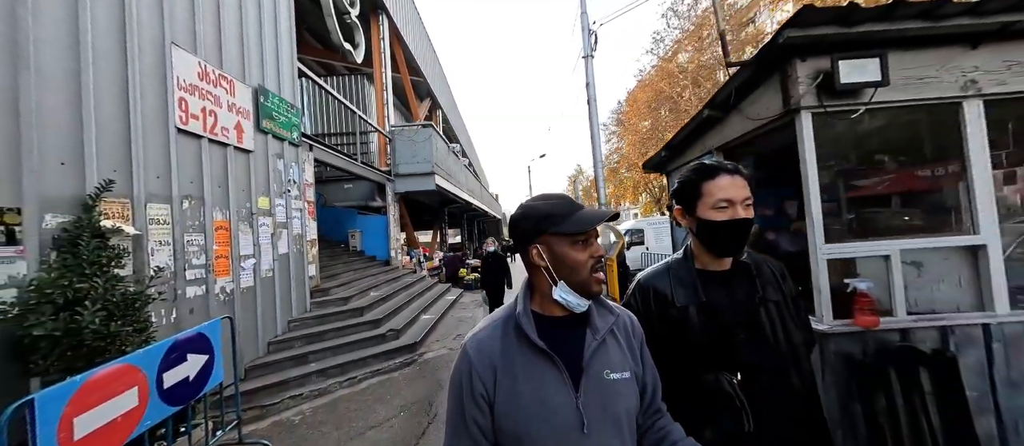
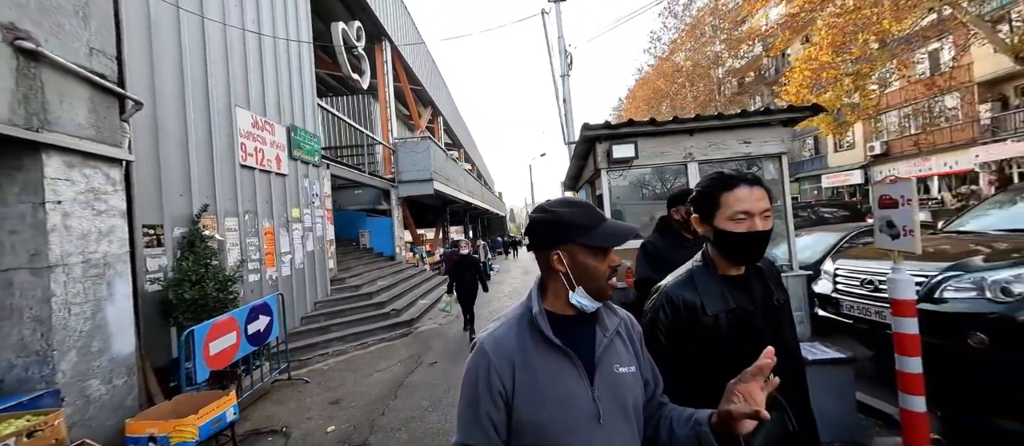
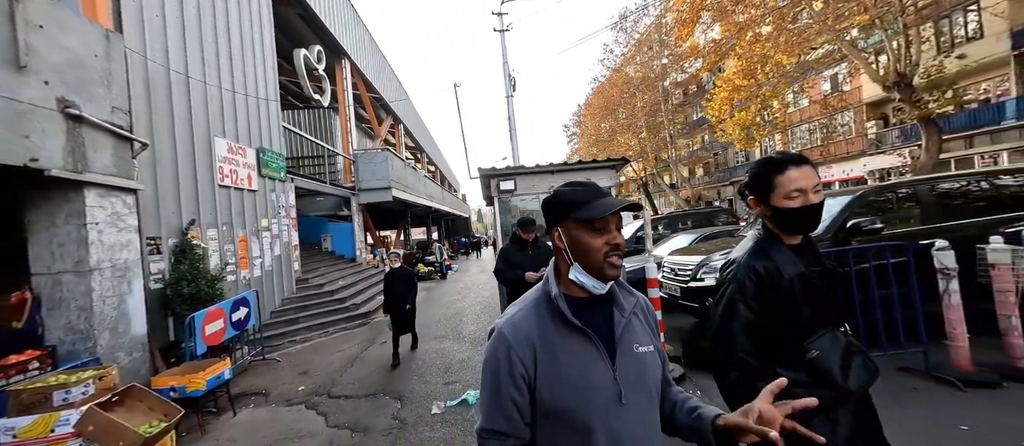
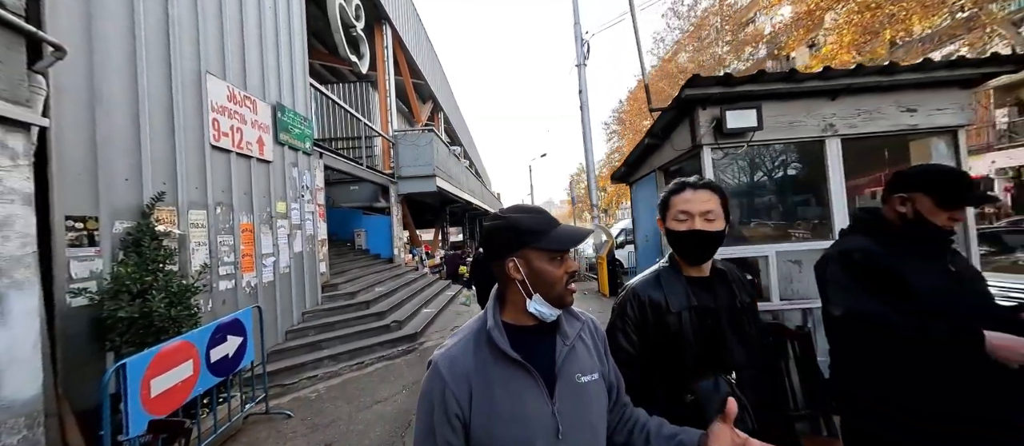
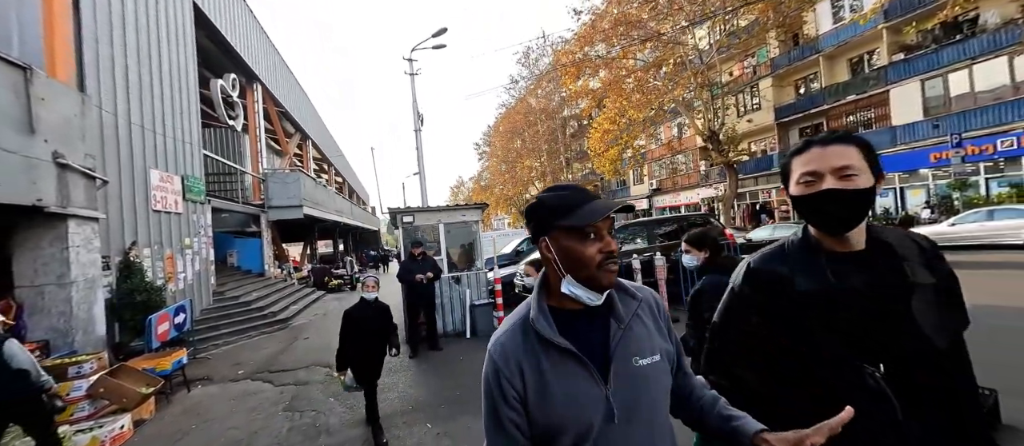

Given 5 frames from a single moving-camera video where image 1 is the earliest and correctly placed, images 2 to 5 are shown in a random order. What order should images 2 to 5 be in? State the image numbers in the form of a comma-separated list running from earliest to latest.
4, 2, 3, 5
